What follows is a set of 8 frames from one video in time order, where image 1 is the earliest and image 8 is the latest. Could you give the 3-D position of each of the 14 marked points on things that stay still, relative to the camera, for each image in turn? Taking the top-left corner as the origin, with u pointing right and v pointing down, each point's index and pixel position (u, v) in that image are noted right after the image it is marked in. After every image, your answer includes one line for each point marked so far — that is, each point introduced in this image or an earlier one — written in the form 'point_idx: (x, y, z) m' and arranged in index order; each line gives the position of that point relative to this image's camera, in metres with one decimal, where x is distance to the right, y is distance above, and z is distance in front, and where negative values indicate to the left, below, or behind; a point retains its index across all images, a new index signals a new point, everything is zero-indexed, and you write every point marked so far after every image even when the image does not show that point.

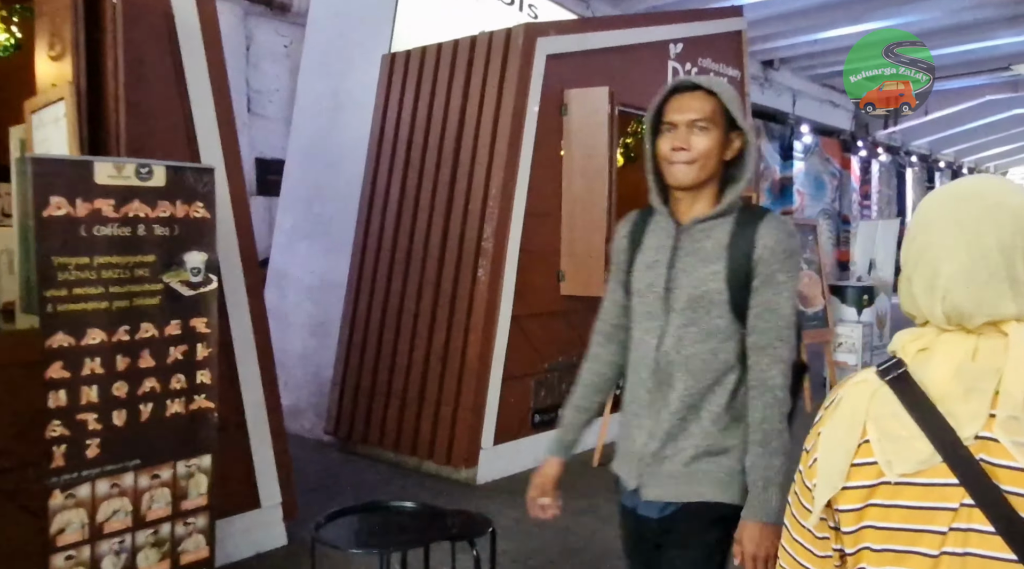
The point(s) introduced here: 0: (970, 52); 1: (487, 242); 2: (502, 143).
0: (+8.3, +4.2, +15.7) m
1: (-0.1, +0.2, +4.6) m
2: (-0.1, +0.8, +4.6) m
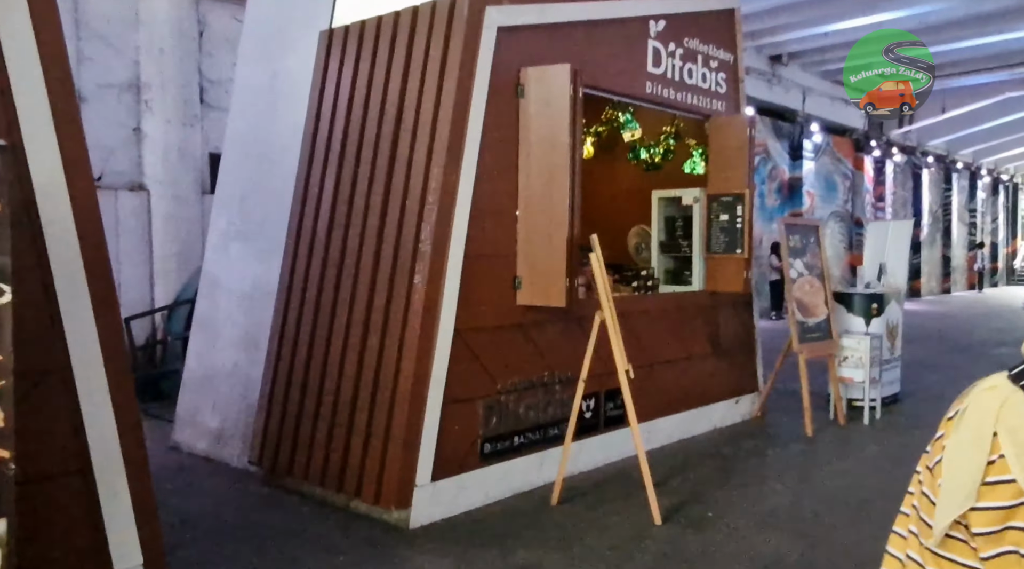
0: (+8.2, +4.1, +15.0) m
1: (-0.4, +0.2, +4.0) m
2: (-0.3, +0.7, +4.0) m
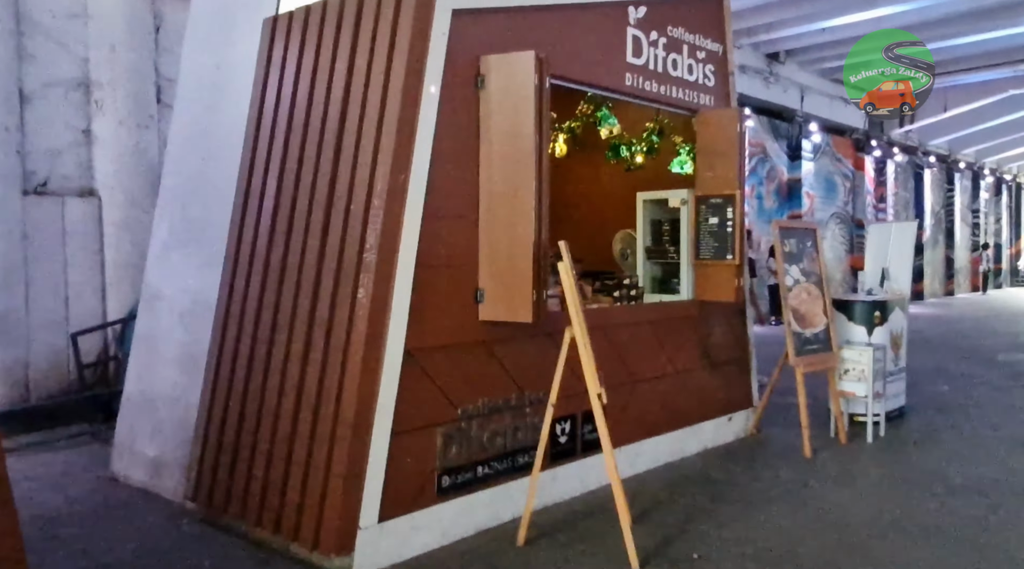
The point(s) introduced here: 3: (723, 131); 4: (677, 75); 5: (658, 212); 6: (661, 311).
0: (+8.0, +4.1, +14.5) m
1: (-0.6, +0.1, +3.5) m
2: (-0.5, +0.7, +3.6) m
3: (+1.3, +1.0, +5.4) m
4: (+1.0, +1.3, +5.3) m
5: (+1.0, +0.5, +6.0) m
6: (+0.9, -0.2, +5.3) m
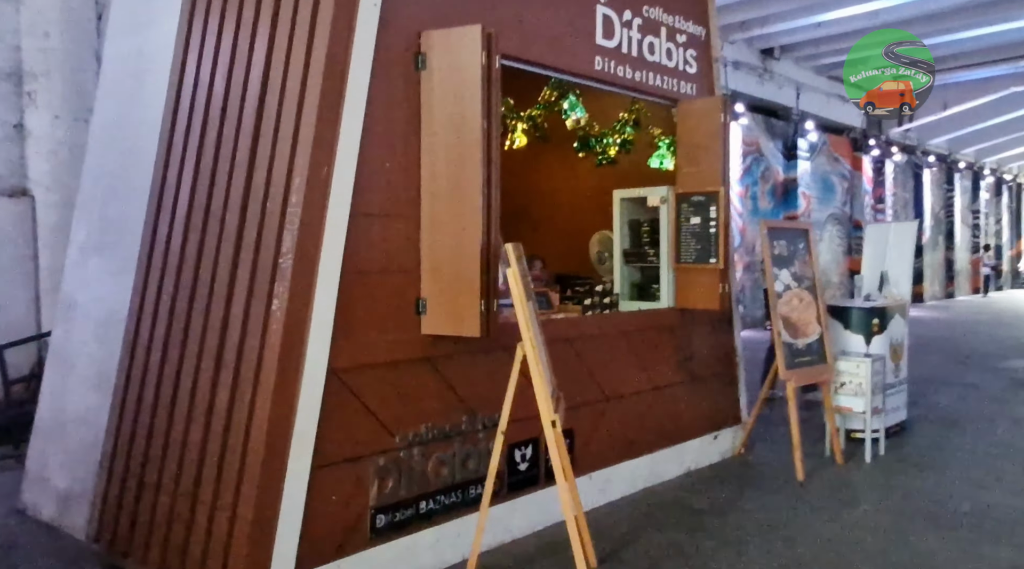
0: (+7.8, +4.0, +14.0) m
1: (-0.8, +0.1, +3.0) m
2: (-0.7, +0.6, +3.1) m
3: (+1.1, +0.9, +5.0) m
4: (+0.8, +1.2, +4.8) m
5: (+0.8, +0.5, +5.5) m
6: (+0.7, -0.2, +4.8) m
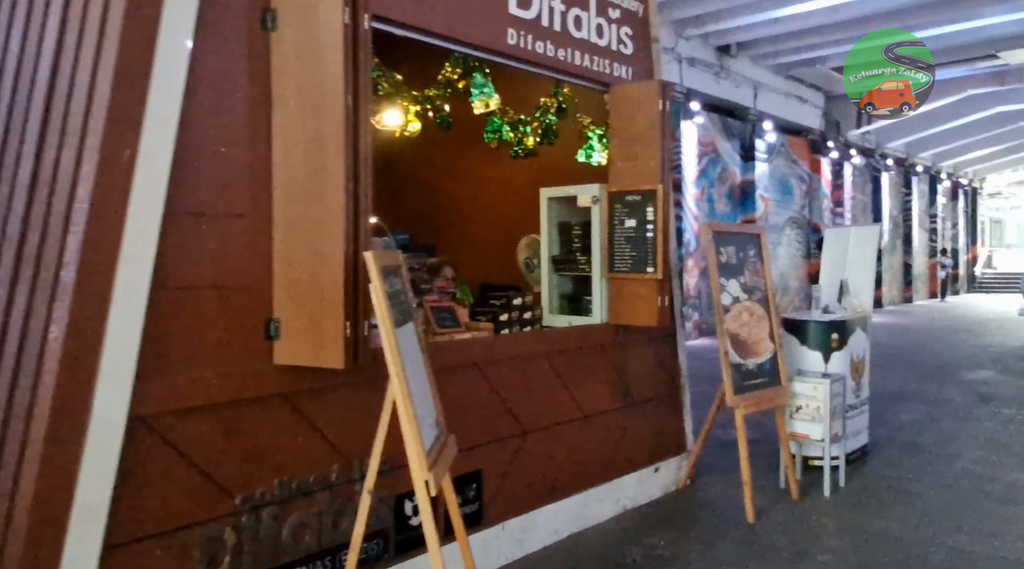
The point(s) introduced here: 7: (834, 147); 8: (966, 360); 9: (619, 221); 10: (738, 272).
0: (+6.9, +3.9, +13.7) m
1: (-1.2, 0.0, +2.3) m
2: (-1.1, +0.6, +2.3) m
3: (+0.7, +0.9, +4.3) m
4: (+0.3, +1.2, +4.1) m
5: (+0.3, +0.4, +4.8) m
6: (+0.2, -0.3, +4.1) m
7: (+6.9, +3.0, +18.7) m
8: (+5.6, -0.9, +10.7) m
9: (+0.5, +0.3, +4.4) m
10: (+1.2, +0.1, +4.7) m
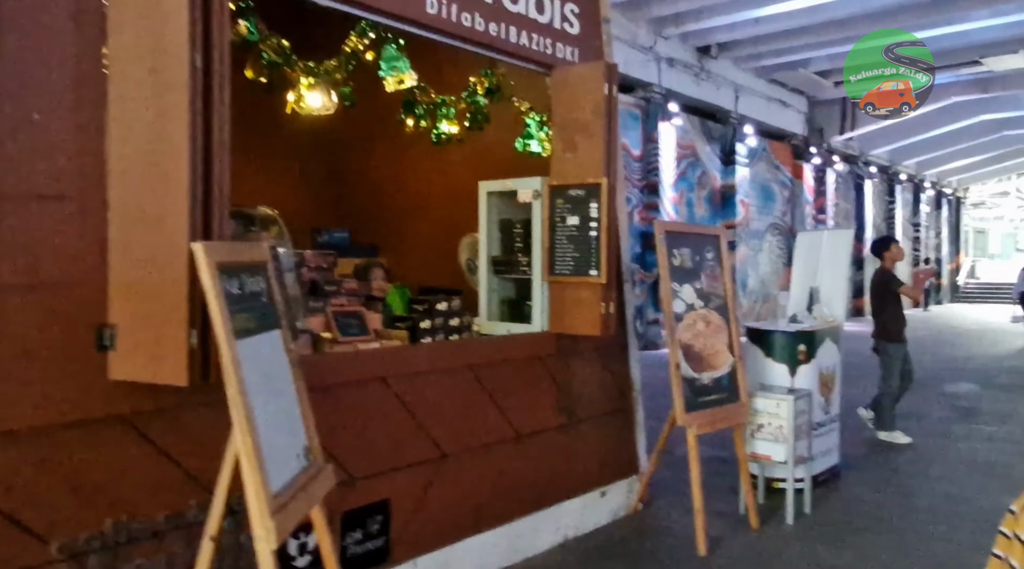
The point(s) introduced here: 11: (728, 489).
0: (+6.5, +3.8, +13.3) m
1: (-1.5, 0.0, +1.8) m
2: (-1.4, +0.6, +1.9) m
3: (+0.3, +0.8, +3.9) m
4: (0.0, +1.2, +3.7) m
5: (0.0, +0.4, +4.4) m
6: (-0.1, -0.3, +3.7) m
7: (+6.4, +2.8, +18.3) m
8: (+5.2, -1.0, +10.3) m
9: (+0.2, +0.3, +4.0) m
10: (+0.9, 0.0, +4.2) m
11: (+1.2, -1.1, +4.8) m
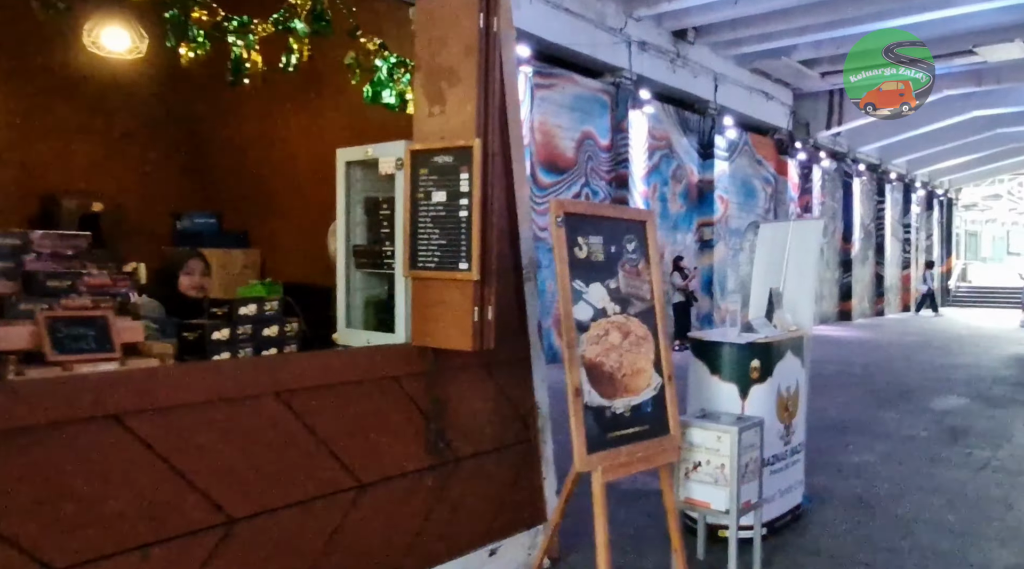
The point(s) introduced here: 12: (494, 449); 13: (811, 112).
0: (+6.0, +3.7, +12.4) m
1: (-2.0, +0.1, +0.8) m
2: (-1.9, +0.6, +0.9) m
3: (-0.2, +0.9, +2.9) m
4: (-0.5, +1.2, +2.7) m
5: (-0.6, +0.4, +3.4) m
6: (-0.6, -0.3, +2.7) m
7: (+5.8, +2.7, +17.4) m
8: (+4.6, -1.1, +9.4) m
9: (-0.3, +0.3, +3.0) m
10: (+0.4, 0.0, +3.2) m
11: (+0.7, -1.1, +3.8) m
12: (-0.1, -0.6, +3.4) m
13: (+5.9, +3.4, +17.3) m
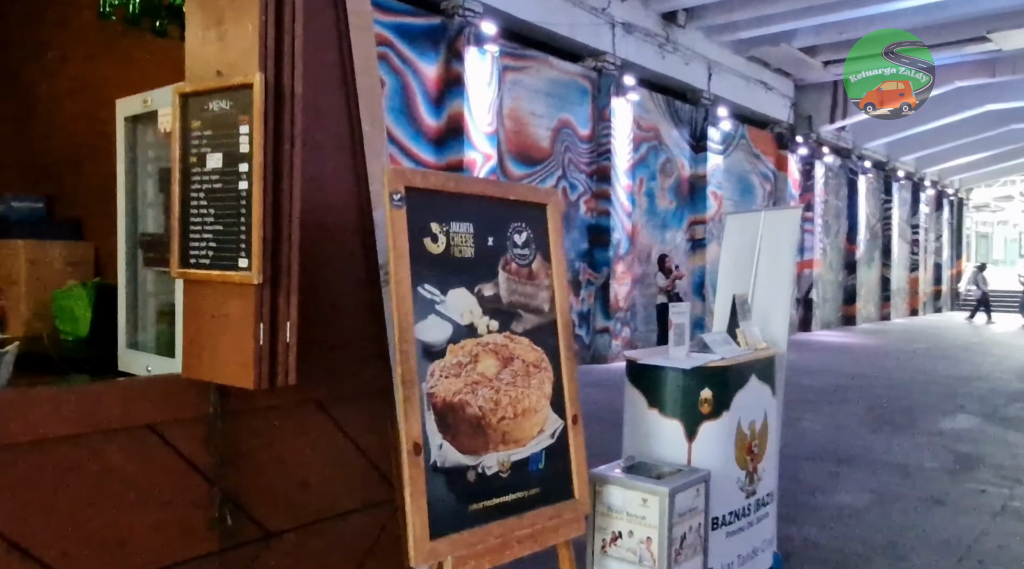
0: (+5.6, +3.7, +11.4) m
1: (-2.4, +0.1, -0.1) m
2: (-2.3, +0.6, -0.1) m
3: (-0.6, +0.8, +1.9) m
4: (-0.9, +1.2, +1.7) m
5: (-1.0, +0.4, +2.4) m
6: (-1.1, -0.3, +1.7) m
7: (+5.5, +2.7, +16.4) m
8: (+4.2, -1.1, +8.4) m
9: (-0.8, +0.3, +2.0) m
10: (-0.1, 0.0, +2.3) m
11: (+0.2, -1.1, +2.9) m
12: (-0.5, -0.7, +2.5) m
13: (+5.6, +3.4, +16.3) m
